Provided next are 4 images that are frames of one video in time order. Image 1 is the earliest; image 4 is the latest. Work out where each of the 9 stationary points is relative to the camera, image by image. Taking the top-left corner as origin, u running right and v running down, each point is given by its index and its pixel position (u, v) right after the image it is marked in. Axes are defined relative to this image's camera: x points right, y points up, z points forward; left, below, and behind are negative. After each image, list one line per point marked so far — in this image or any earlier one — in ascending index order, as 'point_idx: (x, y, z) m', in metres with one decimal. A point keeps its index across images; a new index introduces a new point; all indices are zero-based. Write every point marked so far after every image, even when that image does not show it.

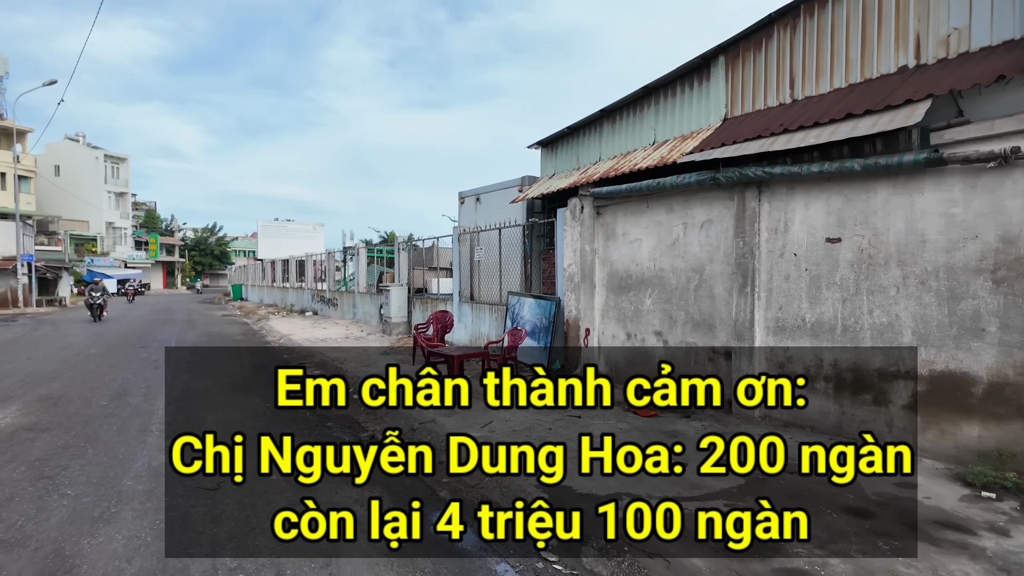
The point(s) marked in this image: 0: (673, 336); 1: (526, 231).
0: (+1.7, -0.5, +5.9) m
1: (+0.2, +0.9, +8.5) m
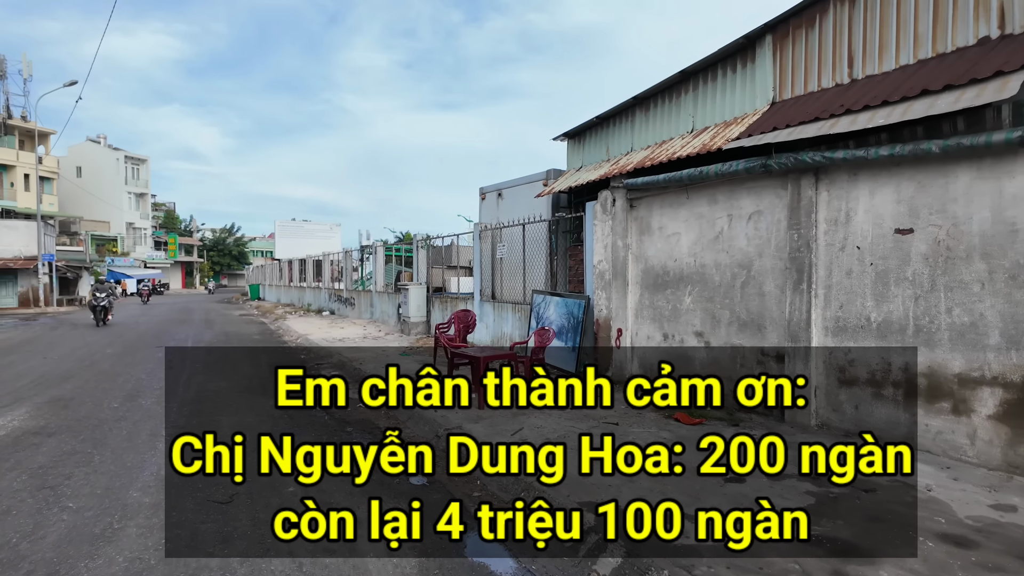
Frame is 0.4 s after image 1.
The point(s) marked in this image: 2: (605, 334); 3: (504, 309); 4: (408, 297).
0: (+2.0, -0.5, +5.4) m
1: (+0.6, +0.9, +8.2) m
2: (+1.1, -0.5, +6.7) m
3: (-0.1, -0.3, +9.0) m
4: (-2.3, -0.2, +12.5) m
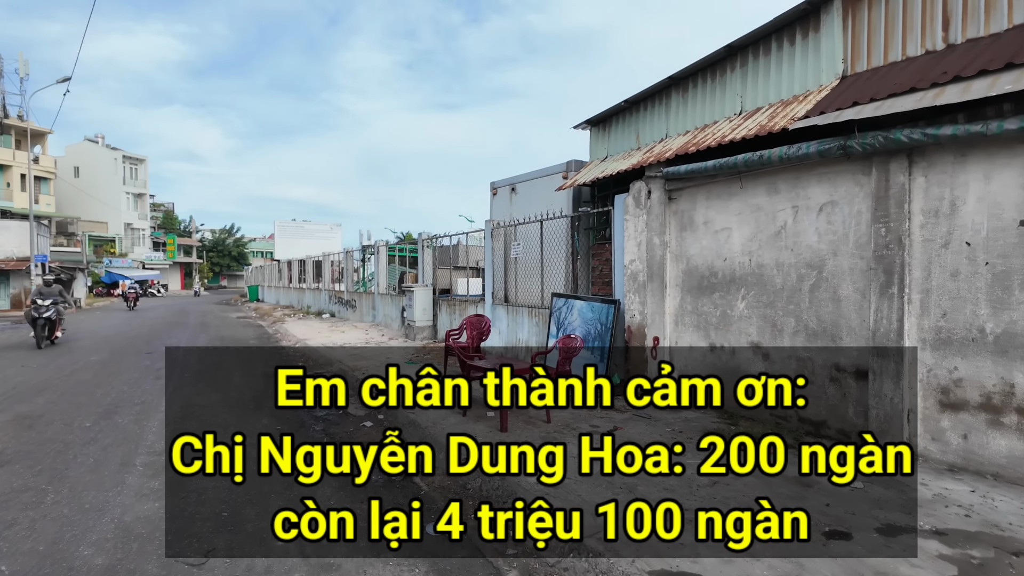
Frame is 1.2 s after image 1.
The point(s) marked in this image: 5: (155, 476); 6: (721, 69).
0: (+2.2, -0.5, +4.7) m
1: (+0.8, +0.9, +7.4) m
2: (+1.3, -0.6, +5.9) m
3: (+0.1, -0.4, +8.3) m
4: (-2.1, -0.2, +11.8) m
5: (-2.7, -1.4, +4.3) m
6: (+2.2, +2.3, +5.8) m
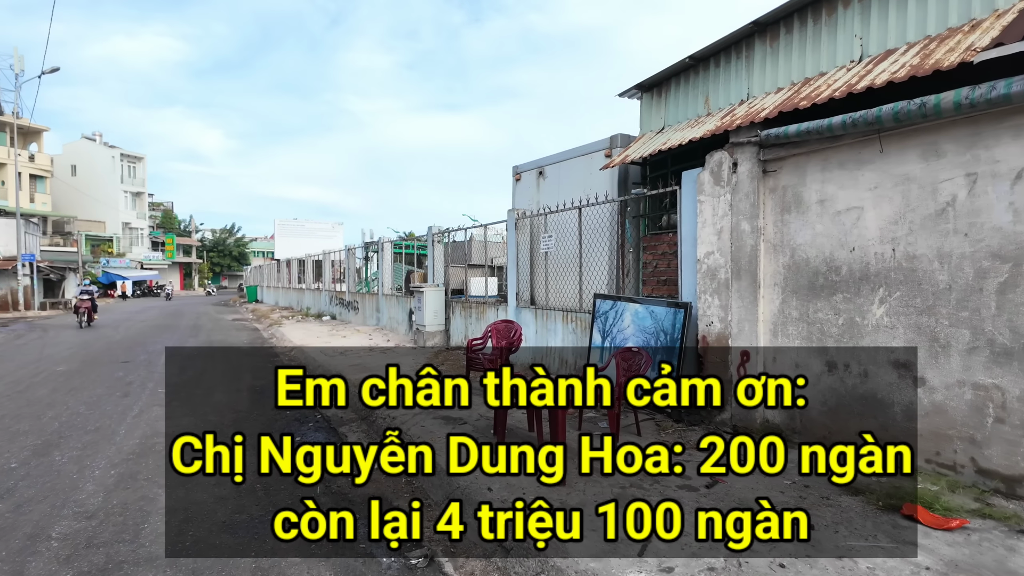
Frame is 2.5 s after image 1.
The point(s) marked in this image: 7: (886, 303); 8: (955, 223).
0: (+2.6, -0.5, +3.4) m
1: (+1.2, +0.9, +6.1) m
2: (+1.7, -0.6, +4.7) m
3: (+0.5, -0.4, +7.0) m
4: (-1.7, -0.2, +10.5) m
5: (-2.4, -1.5, +3.0) m
6: (+2.5, +2.3, +4.5) m
7: (+2.4, -0.1, +3.6) m
8: (+2.6, +0.4, +3.3) m
